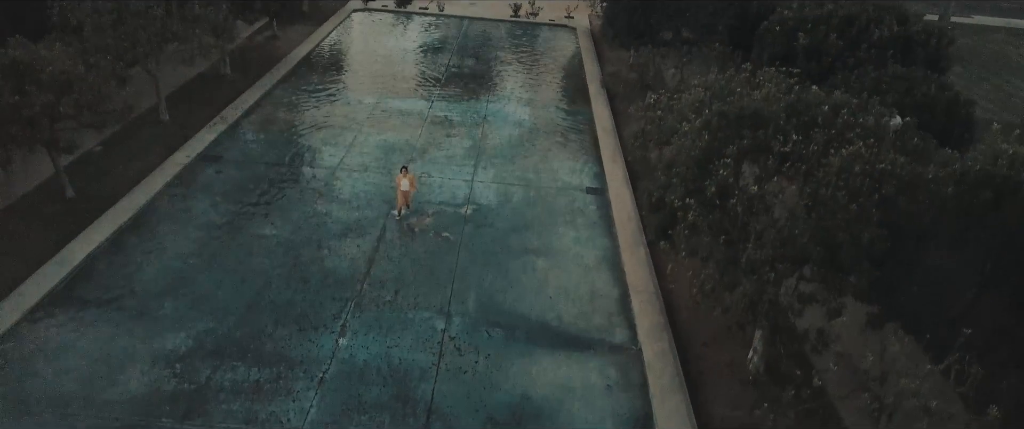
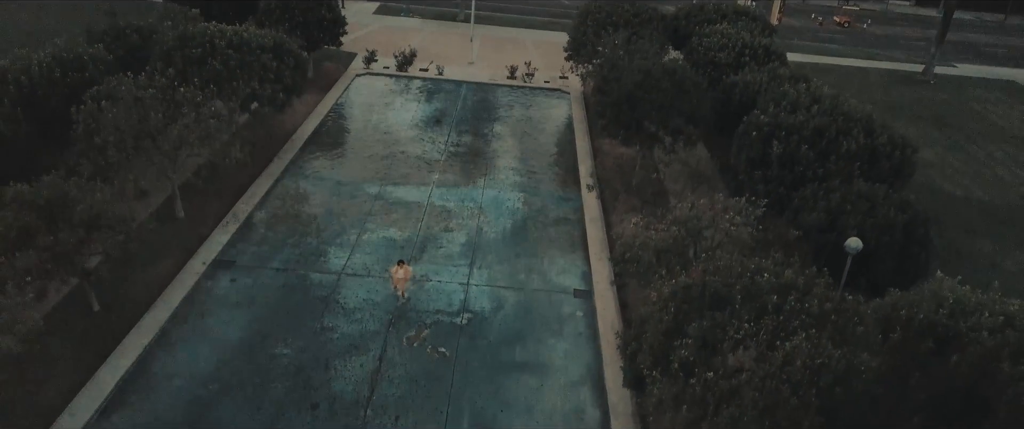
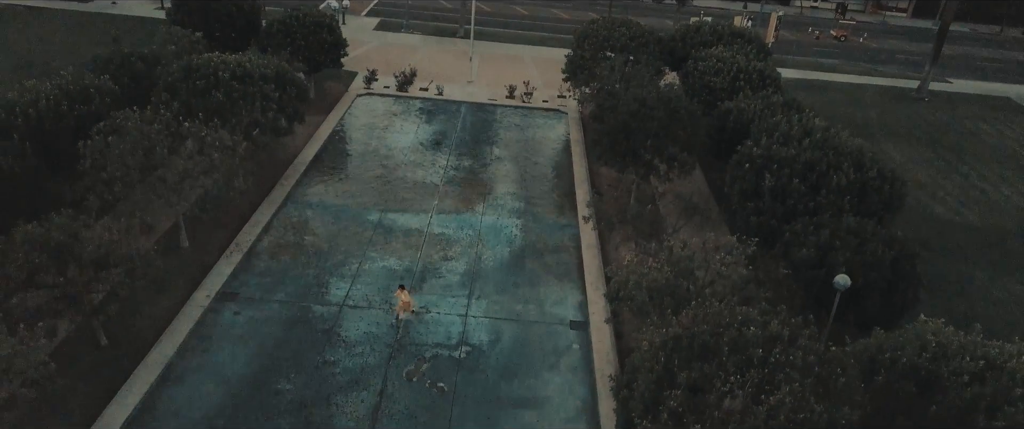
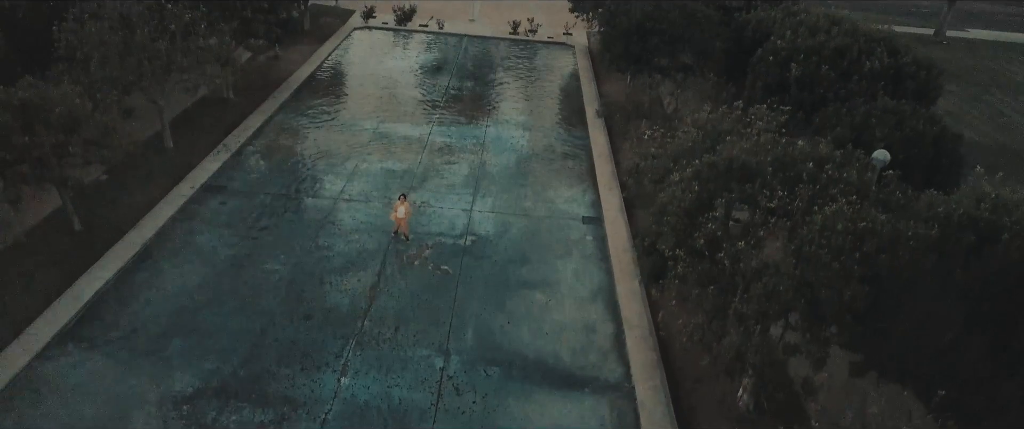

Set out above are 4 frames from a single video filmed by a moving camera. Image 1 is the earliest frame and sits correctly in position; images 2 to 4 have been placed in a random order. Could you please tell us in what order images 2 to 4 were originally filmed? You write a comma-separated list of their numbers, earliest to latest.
4, 2, 3
